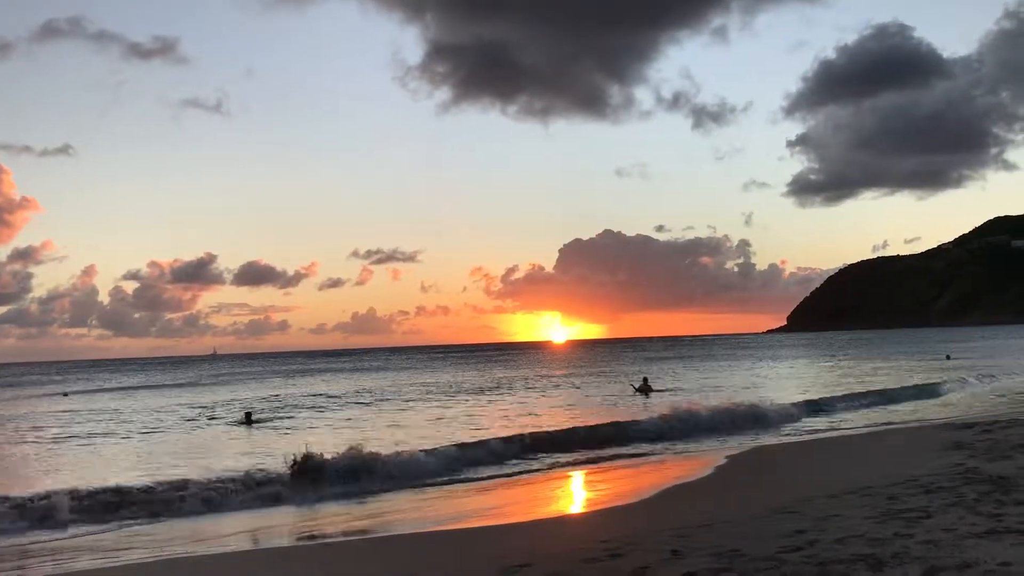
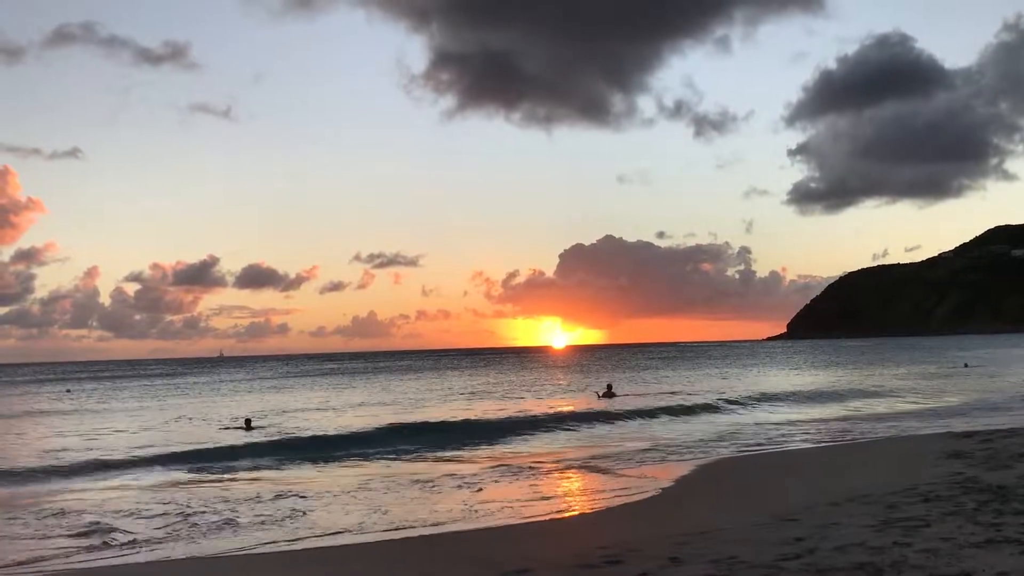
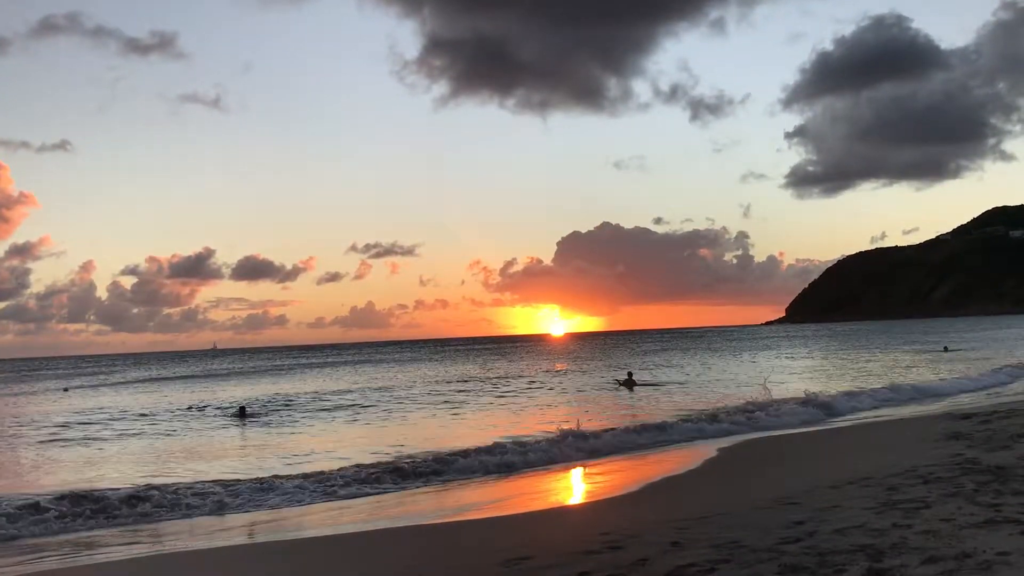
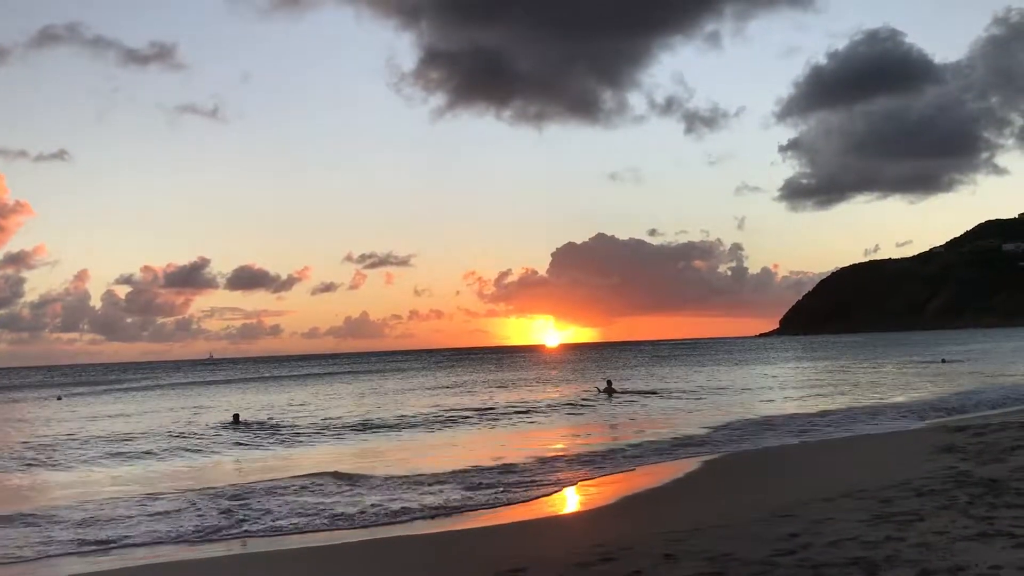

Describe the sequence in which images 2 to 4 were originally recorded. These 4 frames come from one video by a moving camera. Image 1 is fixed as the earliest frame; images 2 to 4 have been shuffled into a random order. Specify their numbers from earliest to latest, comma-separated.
3, 4, 2
